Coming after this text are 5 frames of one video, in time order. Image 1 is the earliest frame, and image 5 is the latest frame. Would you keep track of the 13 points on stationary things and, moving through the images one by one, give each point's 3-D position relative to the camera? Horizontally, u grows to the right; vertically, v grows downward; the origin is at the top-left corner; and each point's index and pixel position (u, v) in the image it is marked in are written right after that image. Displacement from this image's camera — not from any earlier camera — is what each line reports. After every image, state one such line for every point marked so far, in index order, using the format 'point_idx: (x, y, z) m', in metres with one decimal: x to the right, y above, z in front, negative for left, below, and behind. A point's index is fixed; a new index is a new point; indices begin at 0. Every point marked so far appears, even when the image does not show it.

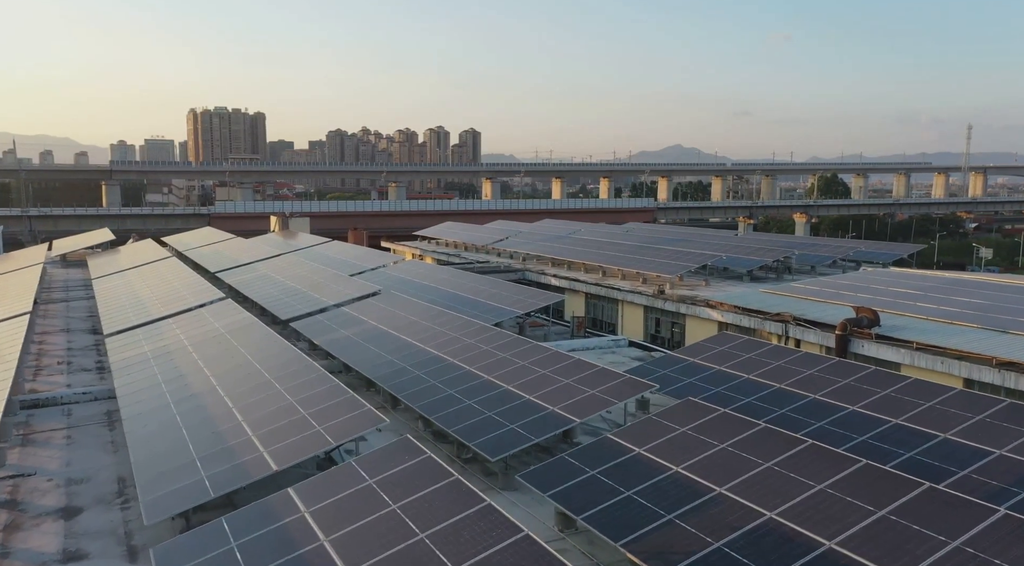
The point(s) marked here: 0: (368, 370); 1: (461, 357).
0: (-2.9, -1.8, +14.3) m
1: (-1.0, -1.5, +13.9) m
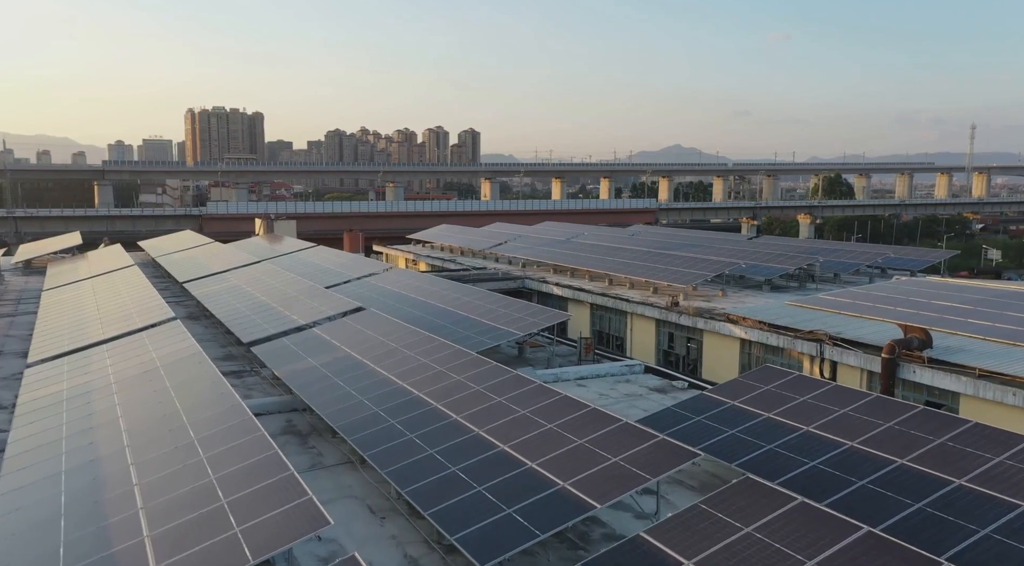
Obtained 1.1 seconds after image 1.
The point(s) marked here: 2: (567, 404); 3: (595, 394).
0: (-3.0, -2.2, +11.6) m
1: (-1.1, -1.9, +11.2) m
2: (+0.8, -1.8, +10.3) m
3: (+1.9, -2.5, +15.6) m
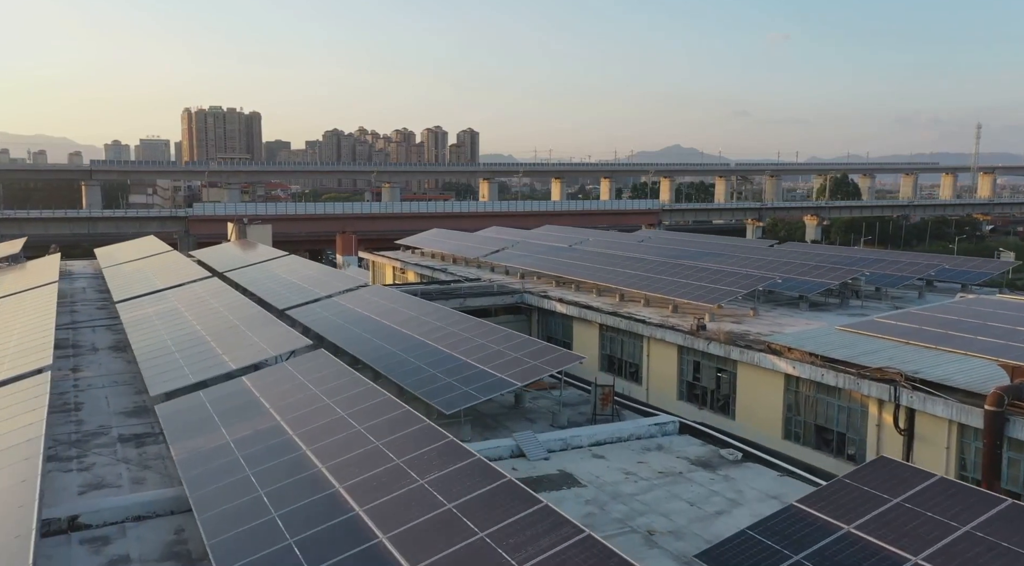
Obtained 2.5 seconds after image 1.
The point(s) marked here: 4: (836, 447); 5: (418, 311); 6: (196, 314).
0: (-3.1, -2.8, +7.4) m
1: (-1.2, -2.5, +7.1) m
2: (+0.7, -2.4, +6.2) m
3: (+1.8, -3.1, +11.5) m
4: (+8.3, -4.2, +18.0) m
5: (-2.5, -0.8, +18.8) m
6: (-8.4, -0.8, +18.6) m
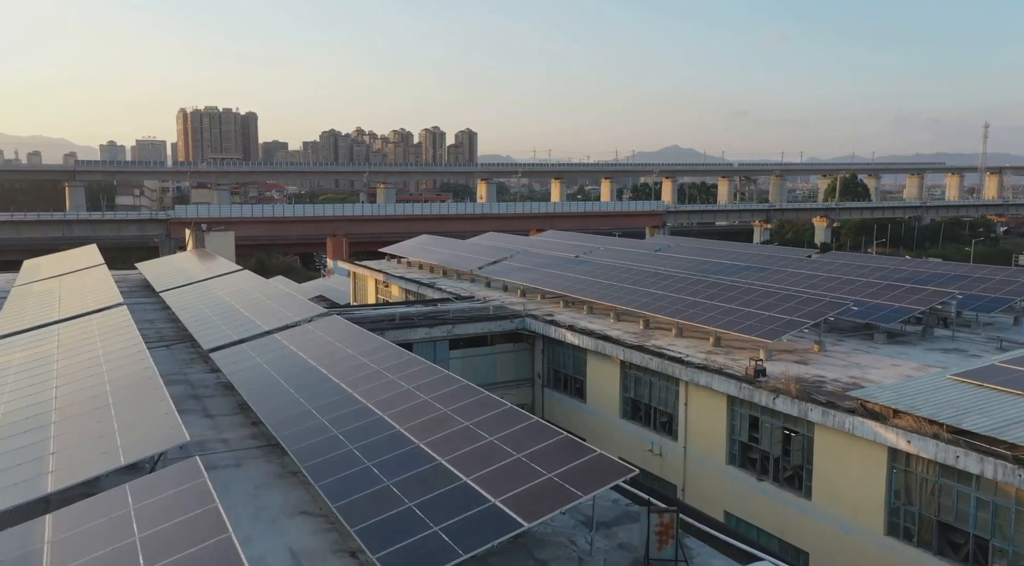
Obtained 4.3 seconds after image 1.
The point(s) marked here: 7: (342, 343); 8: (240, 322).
0: (-3.0, -3.6, +2.1) m
1: (-1.2, -3.3, +1.7) m
2: (+0.7, -3.1, +0.8) m
3: (+1.8, -3.8, +6.2) m
4: (+8.3, -4.9, +12.7) m
5: (-2.5, -1.5, +13.5) m
6: (-8.4, -1.6, +13.3) m
7: (-3.7, -1.3, +15.2) m
8: (-7.2, -1.0, +18.8) m
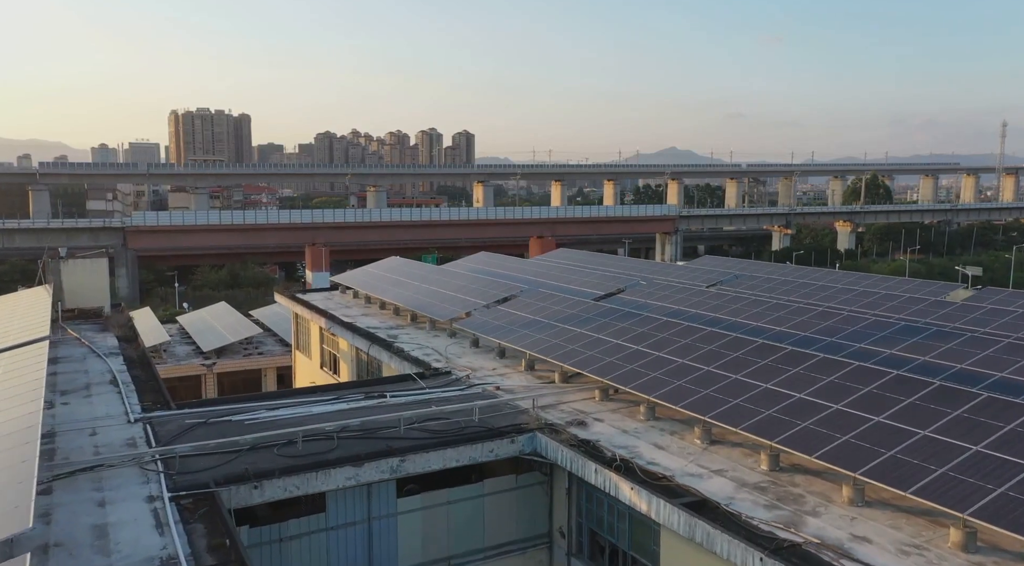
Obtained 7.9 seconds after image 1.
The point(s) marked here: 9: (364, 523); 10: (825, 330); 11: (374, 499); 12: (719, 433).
0: (-3.0, -5.2, -9.1) m
1: (-1.1, -4.9, -9.4) m
2: (+0.8, -4.7, -10.3) m
3: (+1.8, -5.4, -5.0) m
4: (+8.4, -6.6, +1.5) m
5: (-2.5, -3.2, +2.3) m
6: (-8.3, -3.3, +2.1) m
7: (-3.6, -3.0, +4.0) m
8: (-7.2, -2.7, +7.6) m
9: (-2.7, -4.4, +12.8) m
10: (+7.7, -1.1, +17.0) m
11: (-2.5, -3.9, +12.8) m
12: (+4.0, -2.8, +13.6) m
